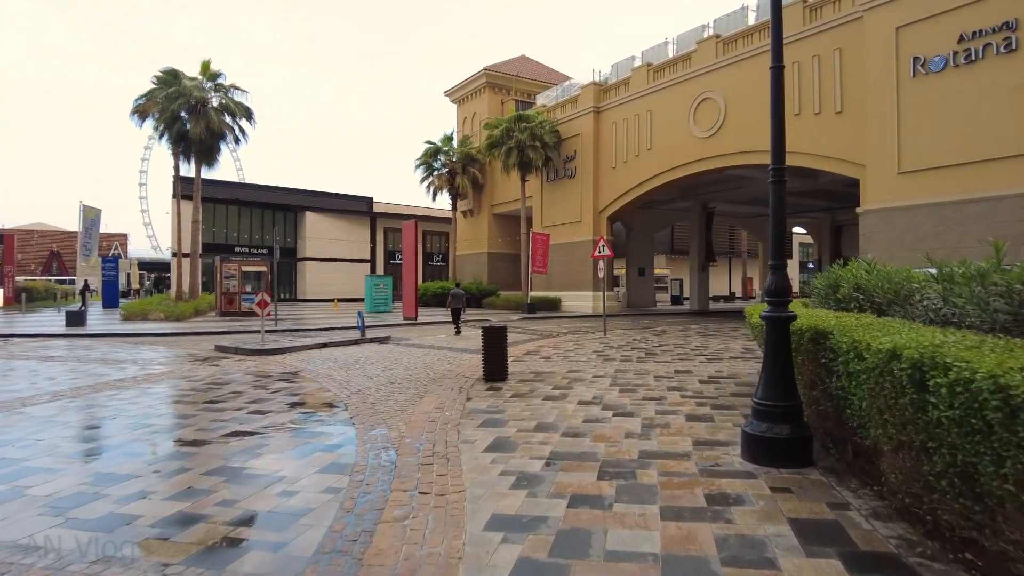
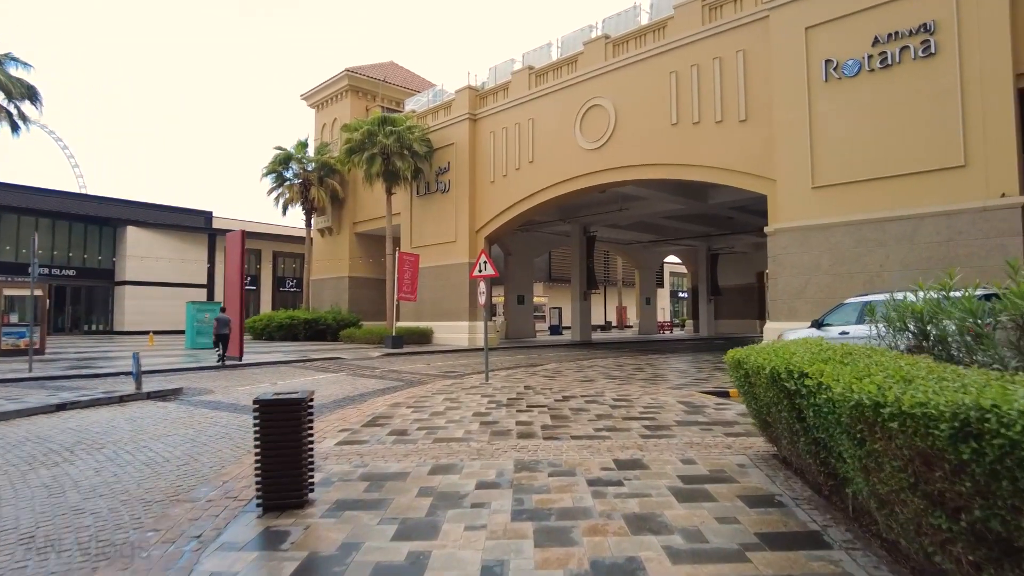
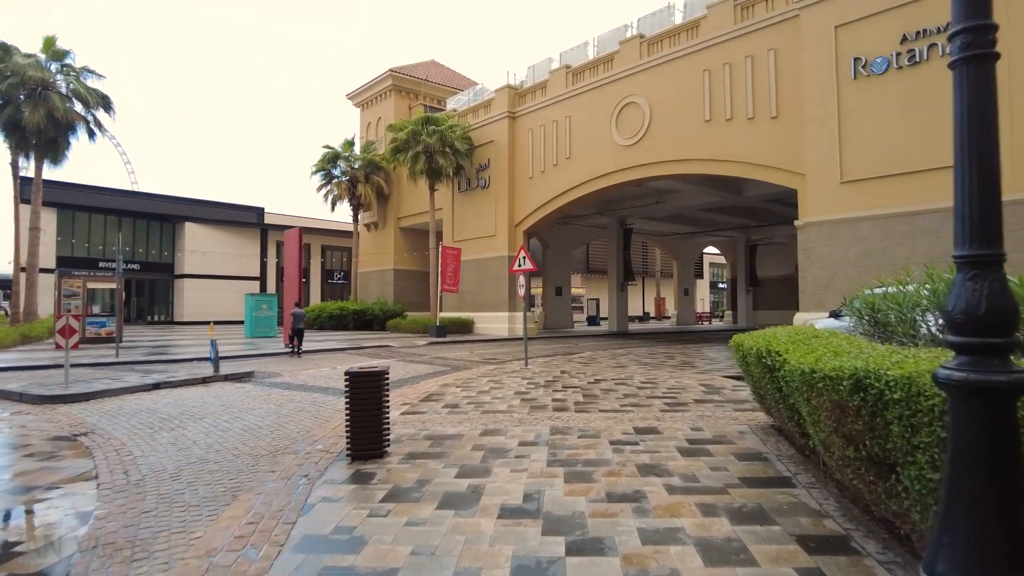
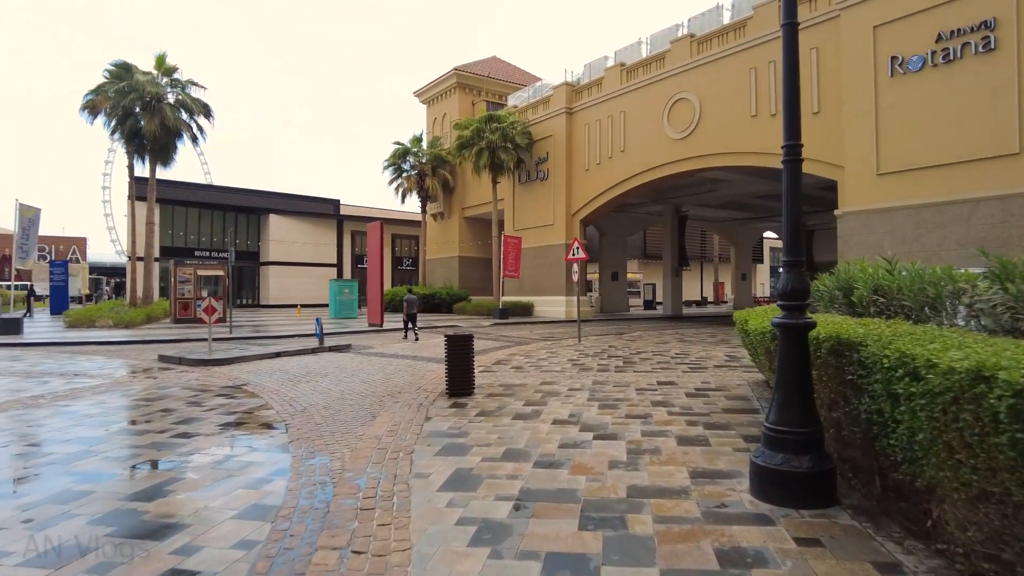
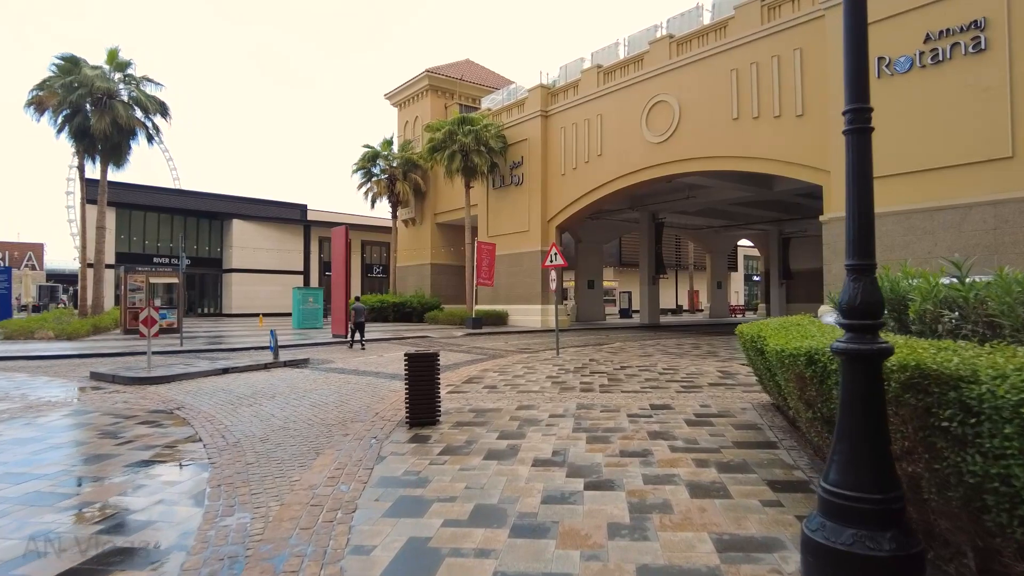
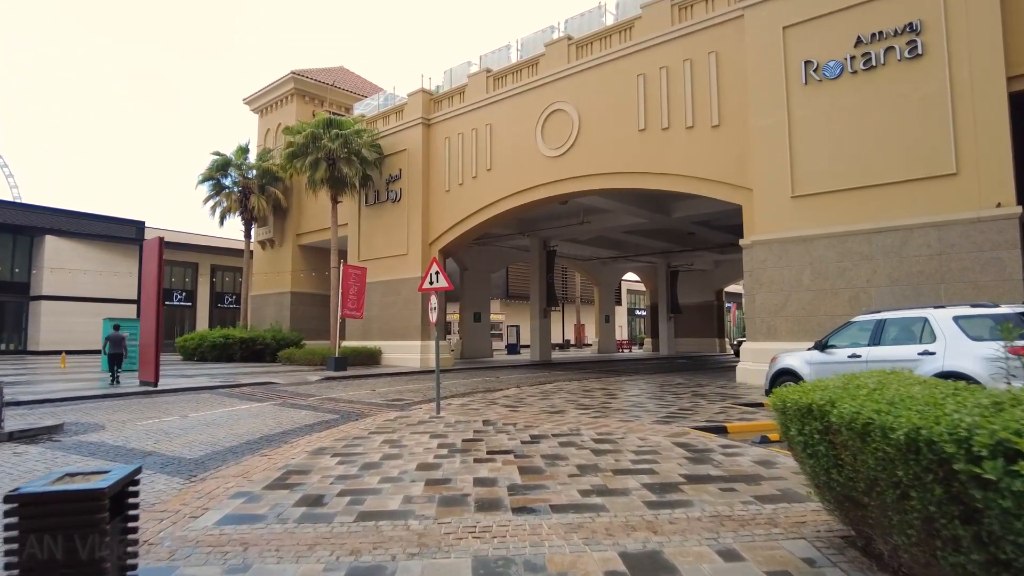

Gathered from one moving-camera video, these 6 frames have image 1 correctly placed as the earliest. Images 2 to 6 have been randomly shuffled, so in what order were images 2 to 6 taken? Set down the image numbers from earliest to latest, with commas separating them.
4, 5, 3, 2, 6
